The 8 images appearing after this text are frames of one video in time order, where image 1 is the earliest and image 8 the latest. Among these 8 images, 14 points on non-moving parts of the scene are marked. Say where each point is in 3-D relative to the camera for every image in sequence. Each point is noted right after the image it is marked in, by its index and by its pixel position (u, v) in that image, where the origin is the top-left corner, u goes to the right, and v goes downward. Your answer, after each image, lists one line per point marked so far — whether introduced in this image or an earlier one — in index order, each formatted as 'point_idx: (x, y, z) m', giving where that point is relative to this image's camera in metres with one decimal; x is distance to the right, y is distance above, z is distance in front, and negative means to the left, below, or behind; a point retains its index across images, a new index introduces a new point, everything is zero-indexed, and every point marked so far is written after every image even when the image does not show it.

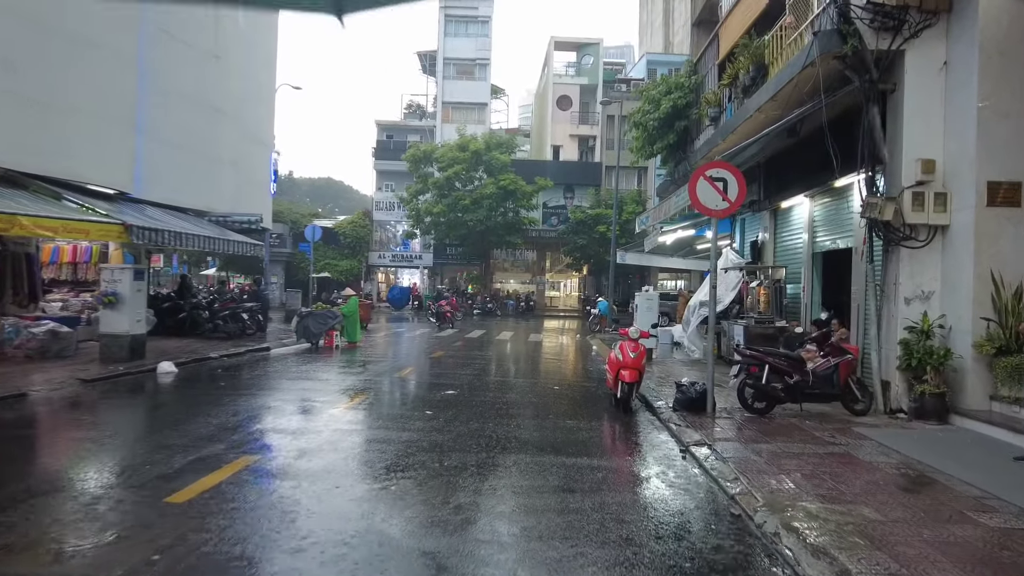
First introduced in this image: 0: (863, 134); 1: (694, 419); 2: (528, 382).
0: (+4.5, +2.0, +8.3) m
1: (+2.2, -1.6, +7.8) m
2: (+0.4, -1.8, +13.2) m
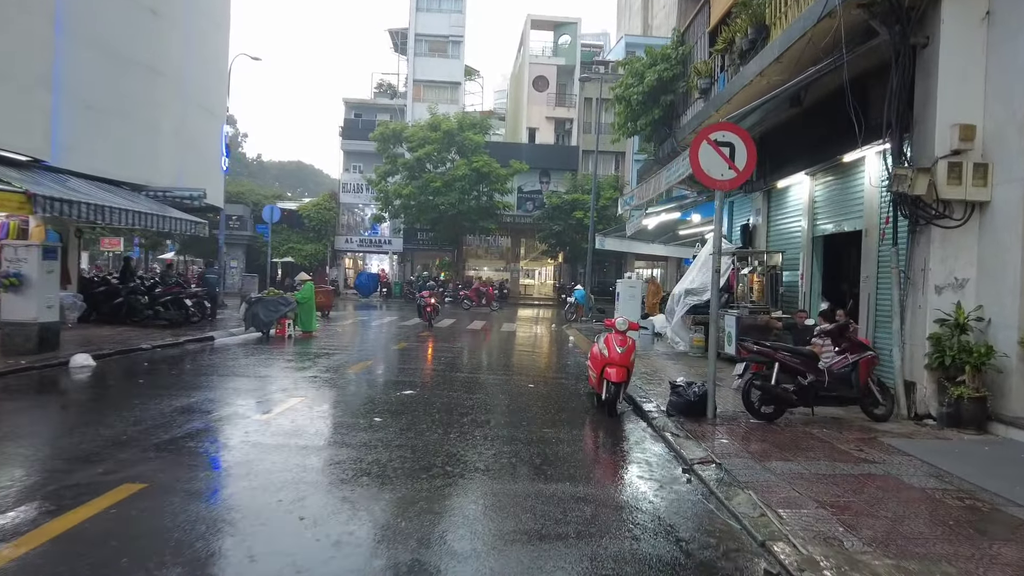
0: (+4.1, +2.1, +7.1) m
1: (+1.8, -1.4, +6.6) m
2: (-0.1, -1.5, +12.0) m
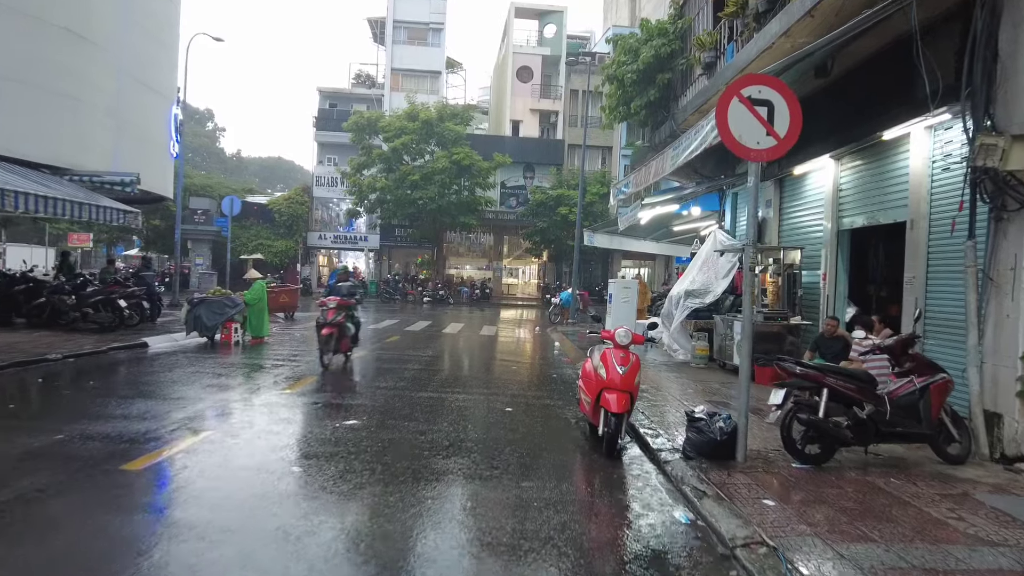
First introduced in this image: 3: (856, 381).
0: (+3.9, +2.1, +5.5) m
1: (+1.6, -1.4, +5.0) m
2: (-0.5, -1.6, +10.3) m
3: (+2.8, -0.8, +5.3) m
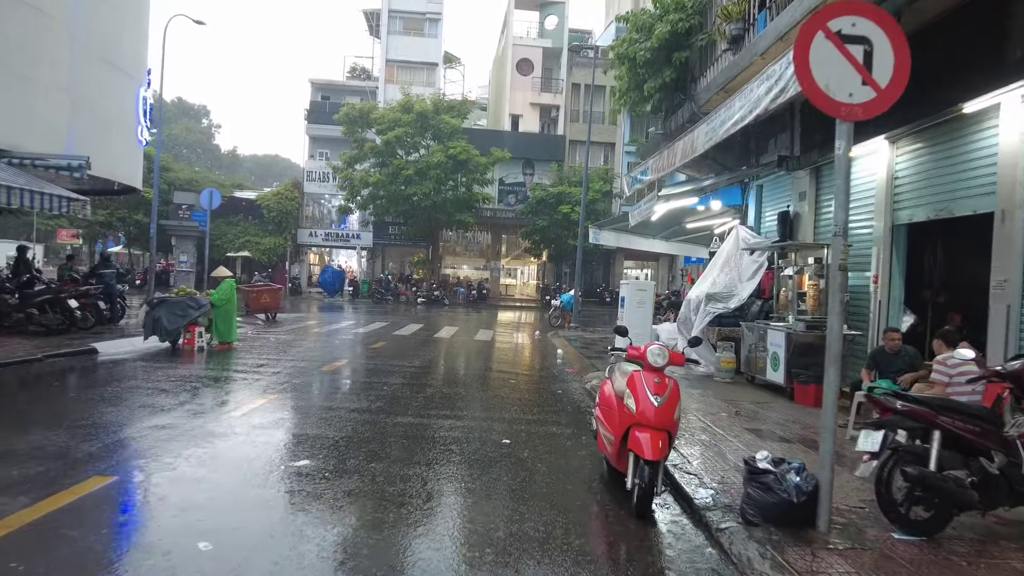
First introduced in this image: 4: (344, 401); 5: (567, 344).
0: (+3.9, +2.0, +4.1) m
1: (+1.6, -1.5, +3.6) m
2: (-0.5, -1.6, +8.9) m
3: (+2.8, -0.8, +3.9) m
4: (-2.2, -1.4, +8.5) m
5: (+1.4, -1.4, +17.0) m
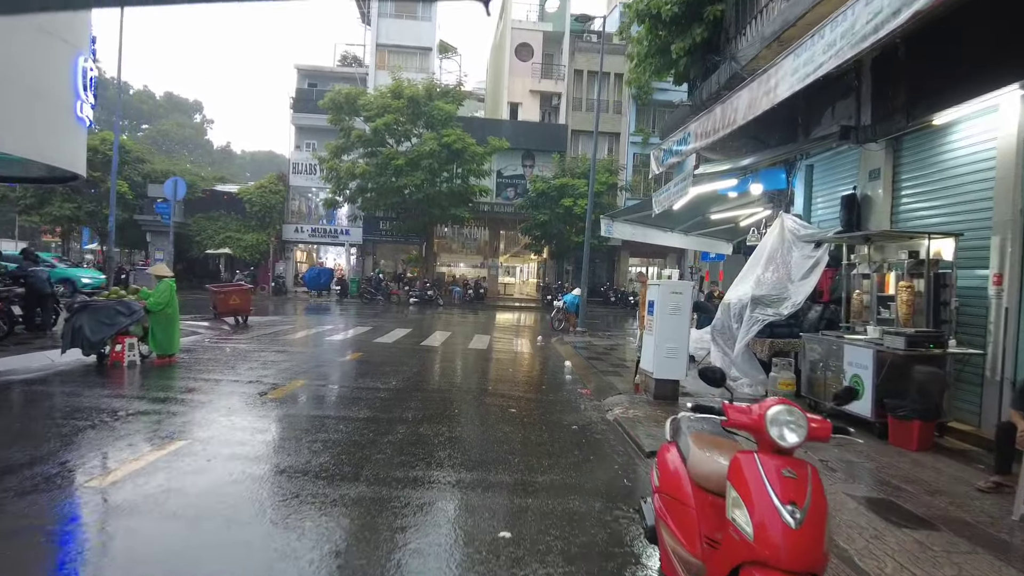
0: (+3.9, +2.0, +2.0) m
1: (+1.6, -1.5, +1.5) m
2: (-0.5, -1.6, +6.7) m
3: (+2.8, -0.8, +1.8) m
4: (-2.2, -1.4, +6.4) m
5: (+1.4, -1.4, +14.8) m
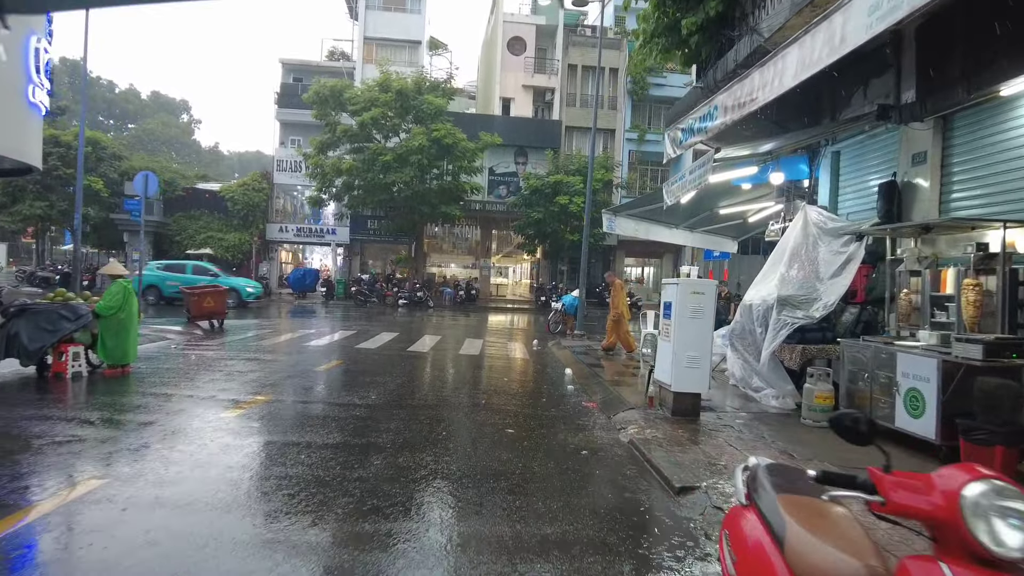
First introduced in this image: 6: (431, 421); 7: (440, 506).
0: (+3.9, +2.0, +1.0) m
1: (+1.7, -1.5, +0.4) m
2: (-0.5, -1.6, +5.7) m
3: (+2.9, -0.8, +0.8) m
4: (-2.2, -1.5, +5.3) m
5: (+1.3, -1.5, +13.8) m
6: (-0.9, -1.5, +6.9) m
7: (-0.5, -1.6, +4.4) m
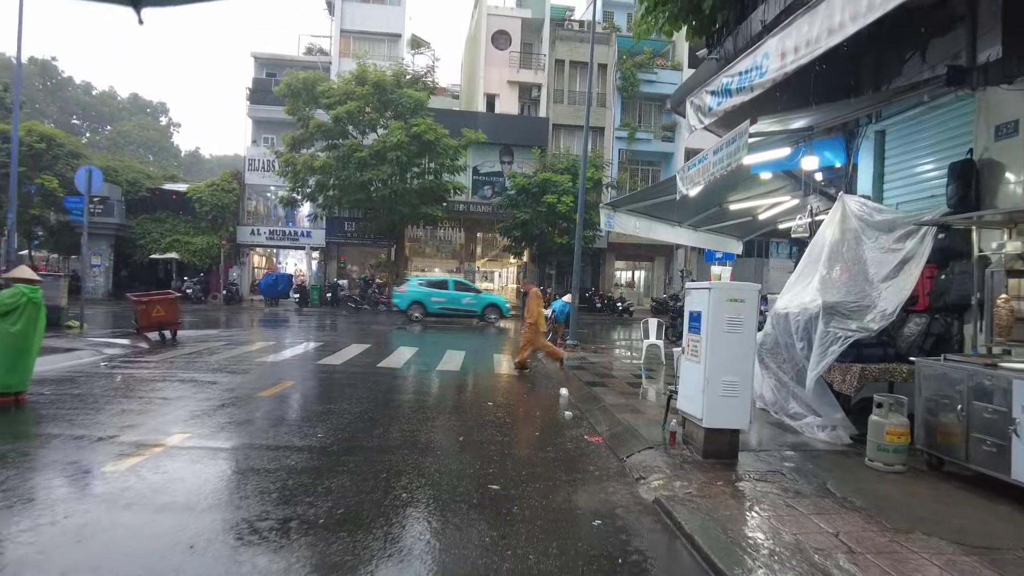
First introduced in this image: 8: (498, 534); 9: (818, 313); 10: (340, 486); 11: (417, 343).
0: (+3.9, +2.0, -0.5) m
1: (+1.7, -1.5, -1.2) m
2: (-0.6, -1.7, +4.1) m
3: (+2.9, -0.8, -0.8) m
4: (-2.3, -1.5, +3.7) m
5: (+1.0, -1.6, +12.2) m
6: (-1.0, -1.5, +5.3) m
7: (-0.6, -1.6, +2.8) m
8: (-0.1, -1.6, +4.0) m
9: (+3.1, -0.3, +6.6) m
10: (-1.3, -1.6, +4.9) m
11: (-2.5, -1.4, +17.0) m
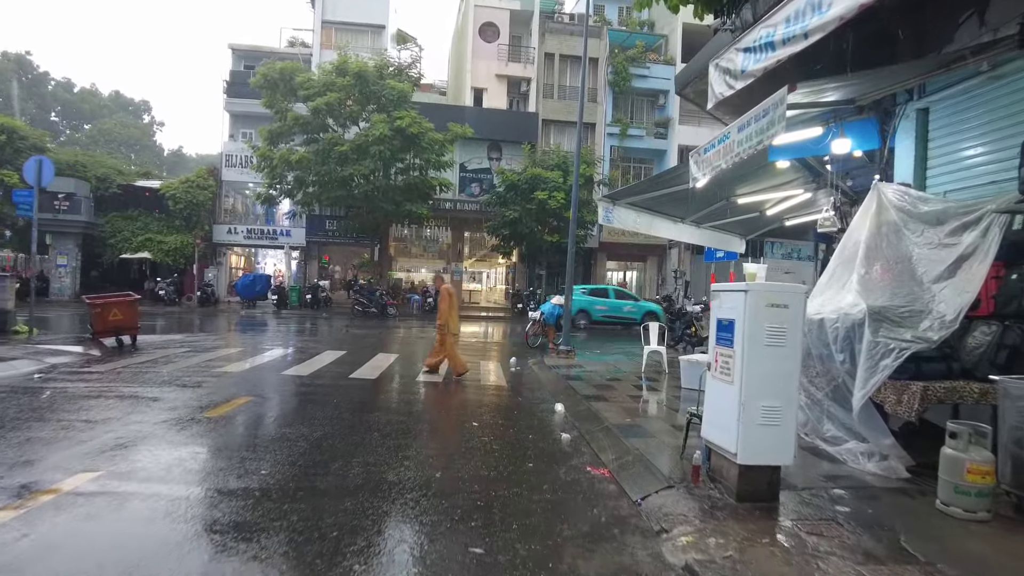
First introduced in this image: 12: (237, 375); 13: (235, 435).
0: (+4.0, +2.0, -1.5) m
1: (+1.7, -1.5, -2.2) m
2: (-0.7, -1.7, +2.9) m
3: (+2.9, -0.8, -1.8) m
4: (-2.4, -1.5, +2.5) m
5: (+0.8, -1.6, +11.1) m
6: (-1.1, -1.5, +4.2) m
7: (-0.6, -1.6, +1.7) m
8: (-0.2, -1.7, +2.9) m
9: (+3.0, -0.3, +5.6) m
10: (-1.3, -1.6, +3.8) m
11: (-2.7, -1.5, +15.9) m
12: (-4.4, -1.5, +10.6) m
13: (-2.5, -1.6, +6.2) m
